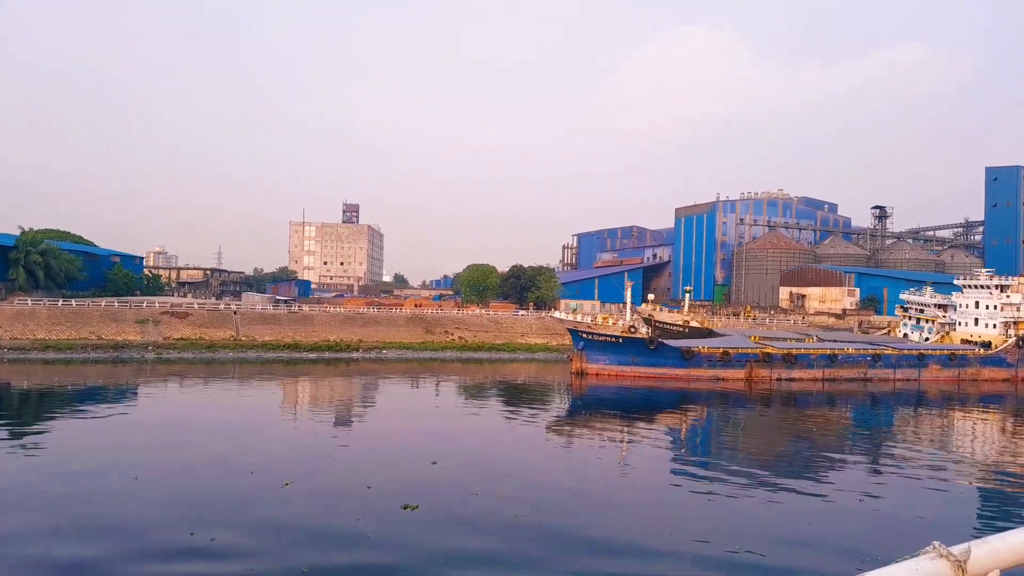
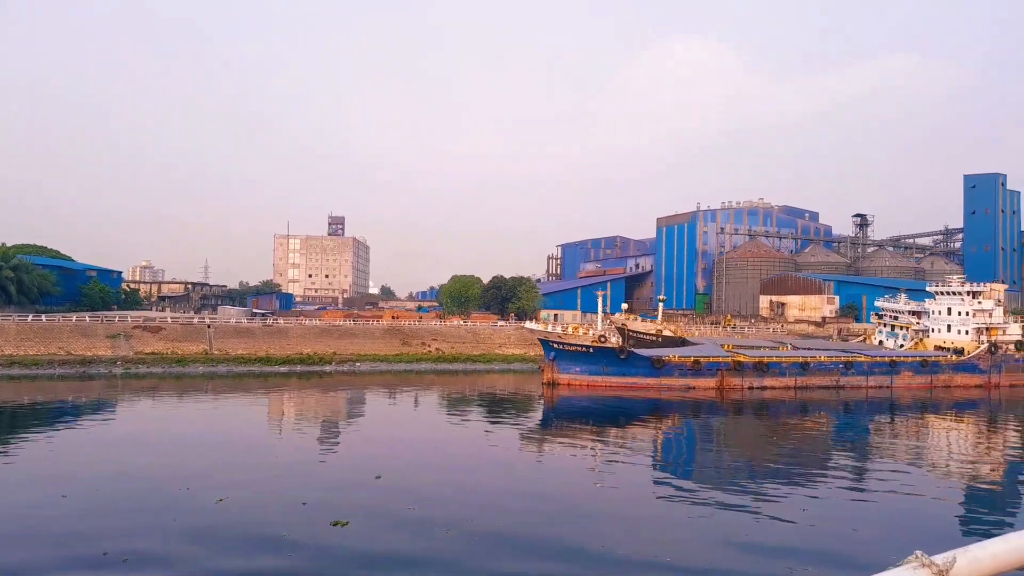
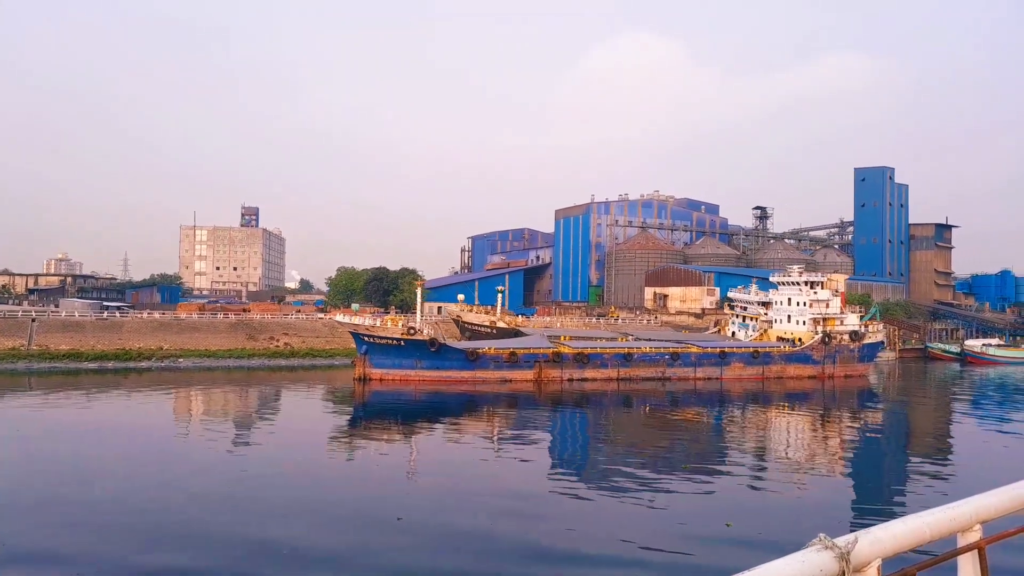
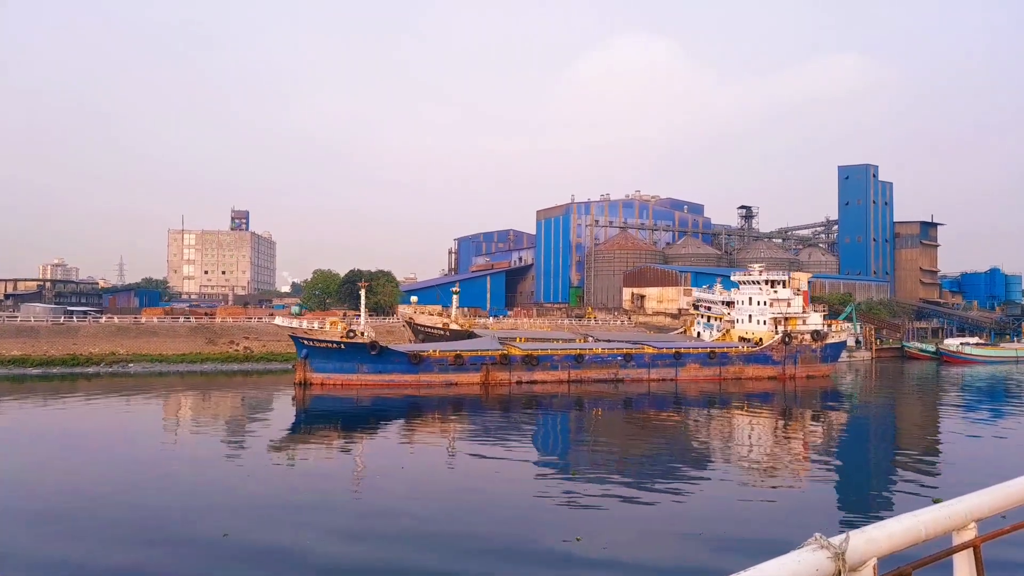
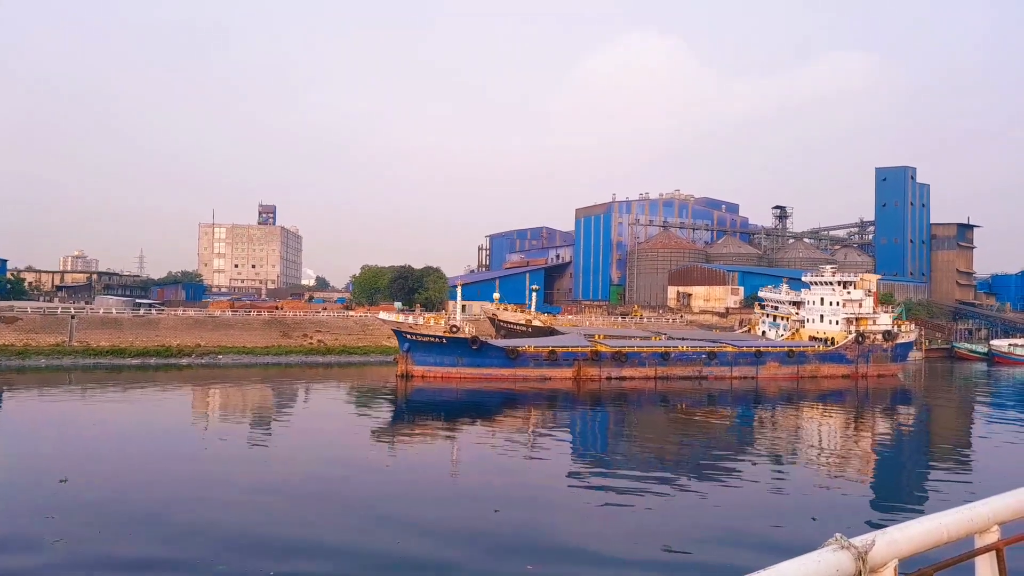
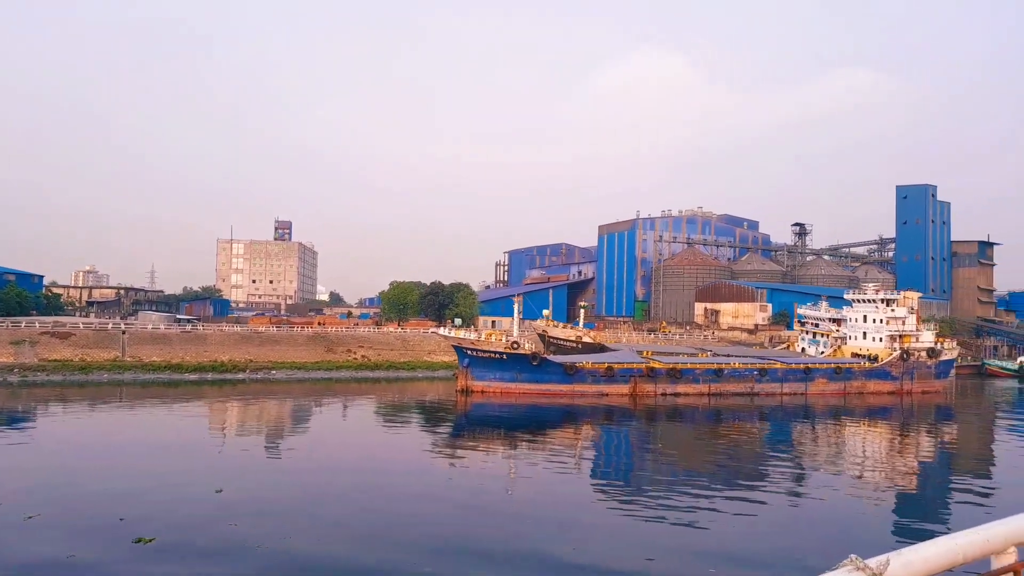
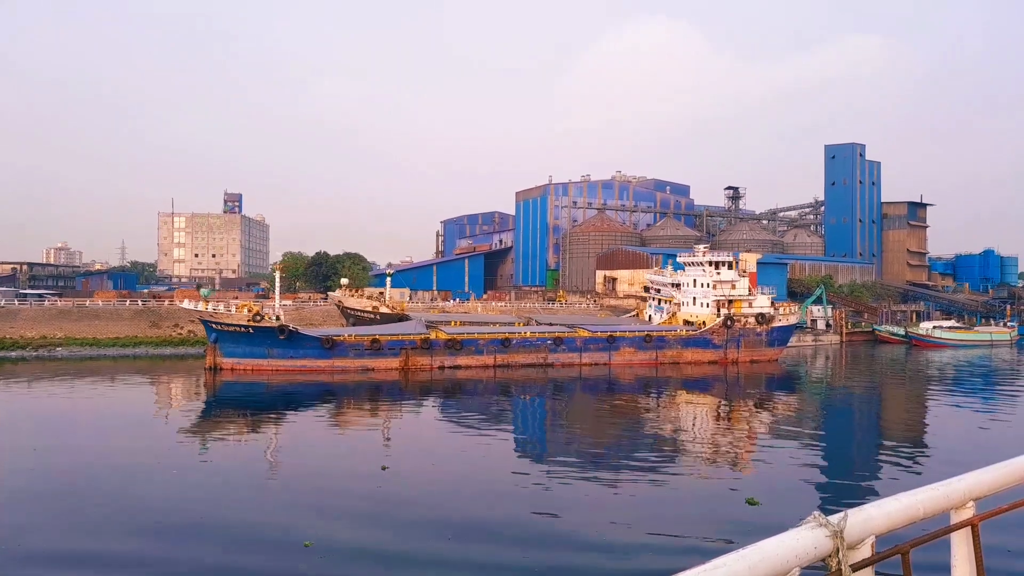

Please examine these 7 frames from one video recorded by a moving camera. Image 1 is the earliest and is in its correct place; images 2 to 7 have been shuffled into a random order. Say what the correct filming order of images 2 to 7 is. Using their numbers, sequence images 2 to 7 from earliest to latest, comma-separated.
2, 6, 5, 3, 4, 7
